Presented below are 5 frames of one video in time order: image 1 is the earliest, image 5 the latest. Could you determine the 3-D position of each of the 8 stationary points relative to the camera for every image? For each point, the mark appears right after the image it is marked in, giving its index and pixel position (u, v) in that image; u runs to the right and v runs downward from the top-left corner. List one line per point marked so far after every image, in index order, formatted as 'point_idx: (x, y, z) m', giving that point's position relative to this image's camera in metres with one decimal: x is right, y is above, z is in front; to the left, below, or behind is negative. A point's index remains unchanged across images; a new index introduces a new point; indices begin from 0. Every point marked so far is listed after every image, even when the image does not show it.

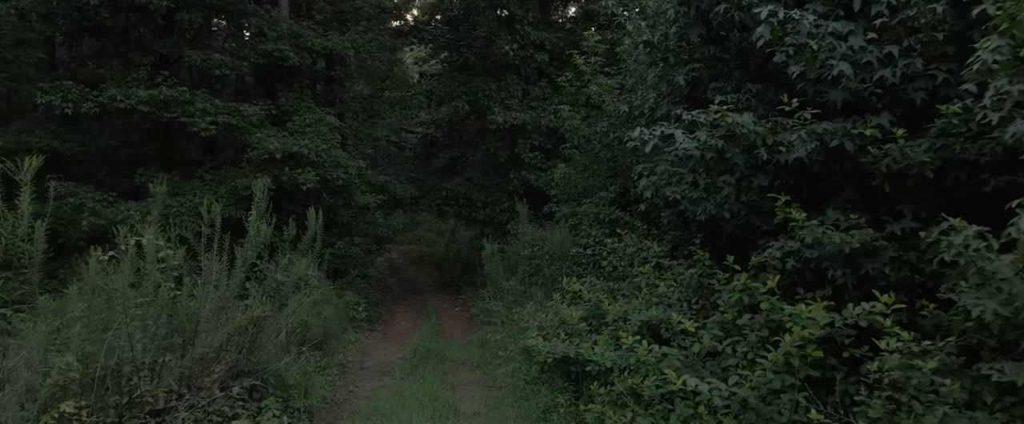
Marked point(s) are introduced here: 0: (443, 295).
0: (-1.6, -2.0, +19.6) m
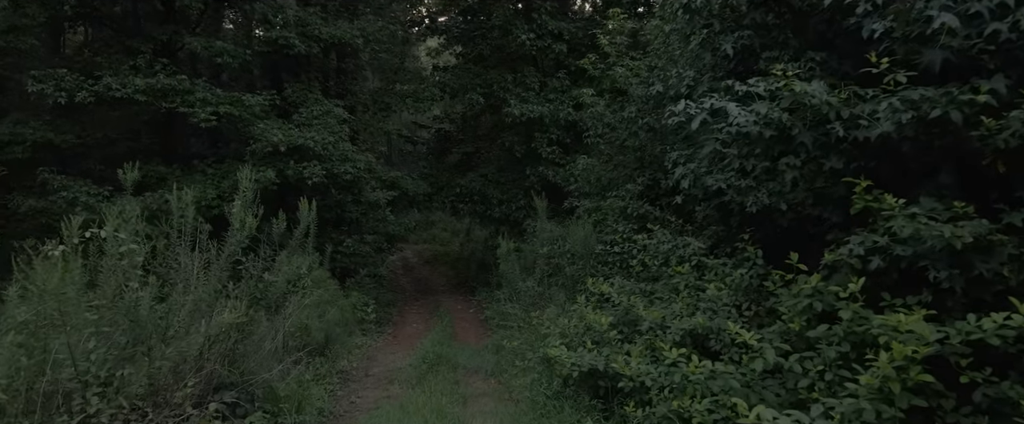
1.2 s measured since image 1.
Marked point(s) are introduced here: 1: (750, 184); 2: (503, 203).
0: (-1.3, -2.0, +18.6) m
1: (+1.9, +0.2, +6.5) m
2: (-0.2, +0.1, +17.9) m
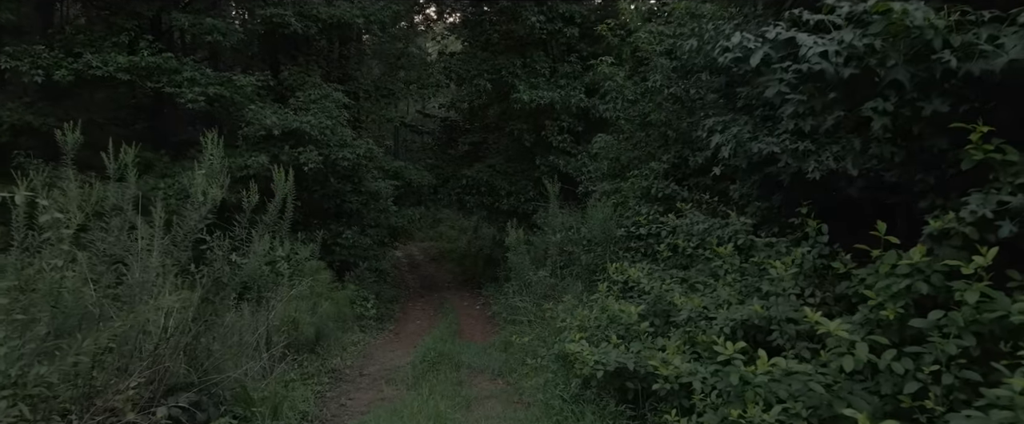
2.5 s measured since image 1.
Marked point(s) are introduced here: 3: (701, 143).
0: (-1.1, -1.7, +17.6) m
1: (+2.0, +0.4, +5.4) m
2: (0.0, +0.4, +16.9) m
3: (+2.0, +0.7, +8.4) m
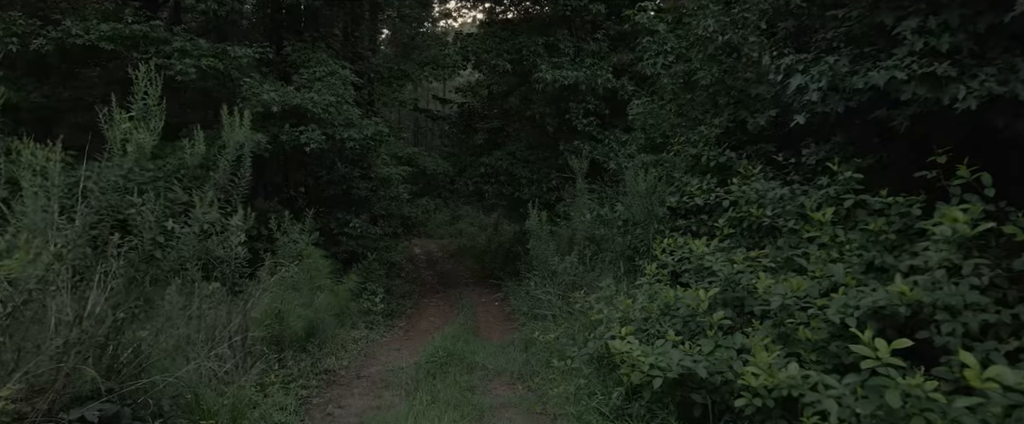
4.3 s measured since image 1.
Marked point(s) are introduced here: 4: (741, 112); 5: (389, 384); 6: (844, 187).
0: (-0.7, -1.5, +16.1) m
1: (+2.1, +0.7, +3.9) m
2: (+0.4, +0.6, +15.4) m
3: (+2.2, +0.9, +6.9) m
4: (+2.1, +0.9, +7.5) m
5: (-1.2, -1.6, +7.5) m
6: (+1.9, +0.1, +4.7) m
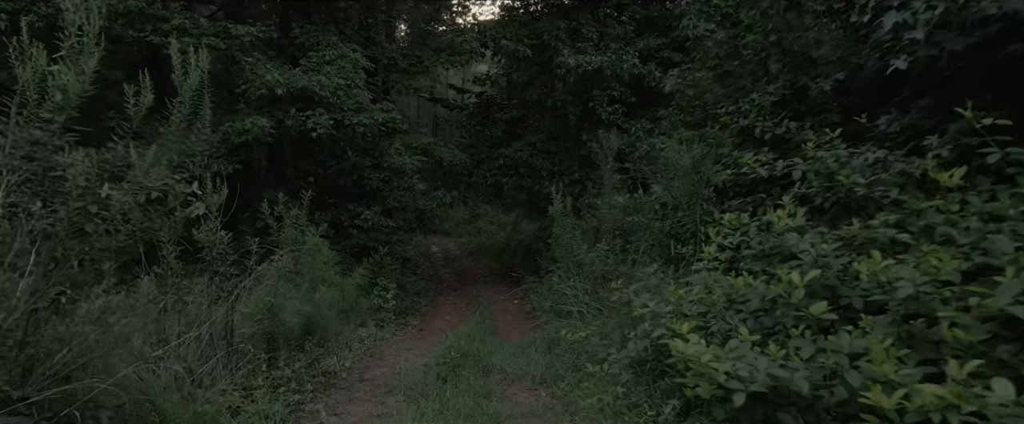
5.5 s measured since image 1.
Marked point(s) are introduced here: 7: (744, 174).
0: (-0.3, -1.3, +15.1) m
1: (+2.2, +0.8, +2.8) m
2: (+0.8, +0.8, +14.4) m
3: (+2.4, +1.1, +5.8) m
4: (+2.3, +1.1, +6.4) m
5: (-1.0, -1.4, +6.5) m
6: (+2.0, +0.3, +3.7) m
7: (+1.7, +0.2, +6.0) m
